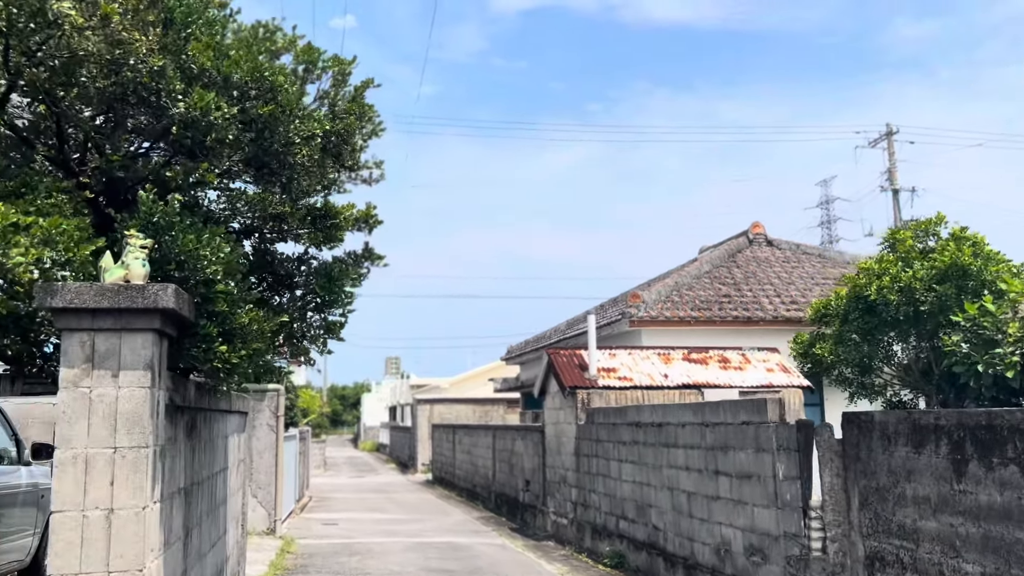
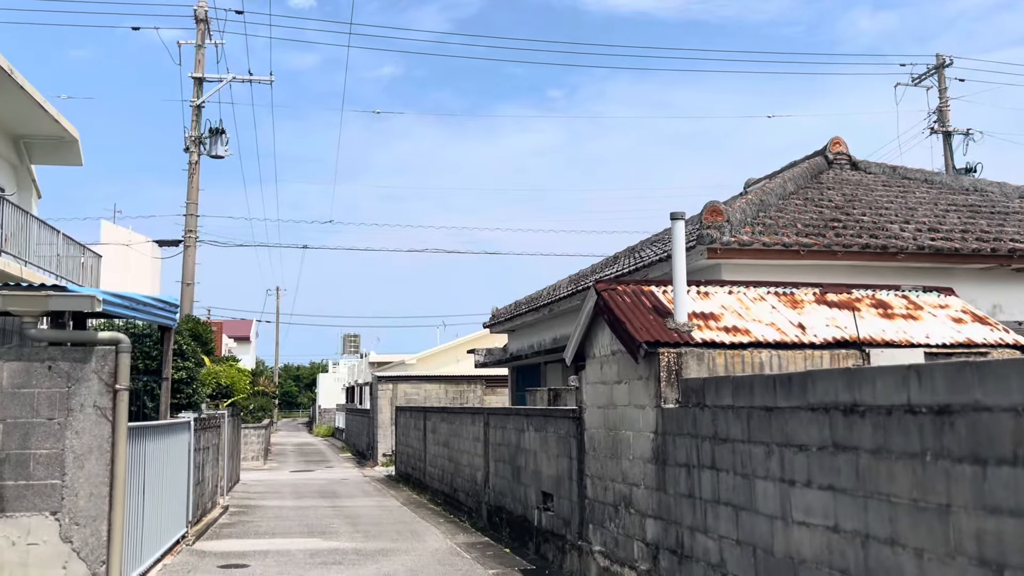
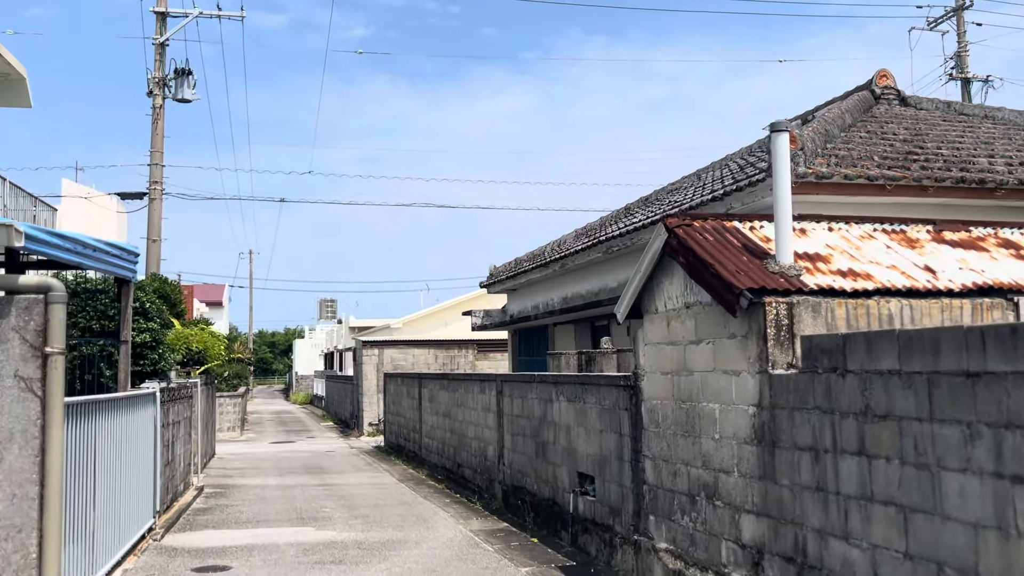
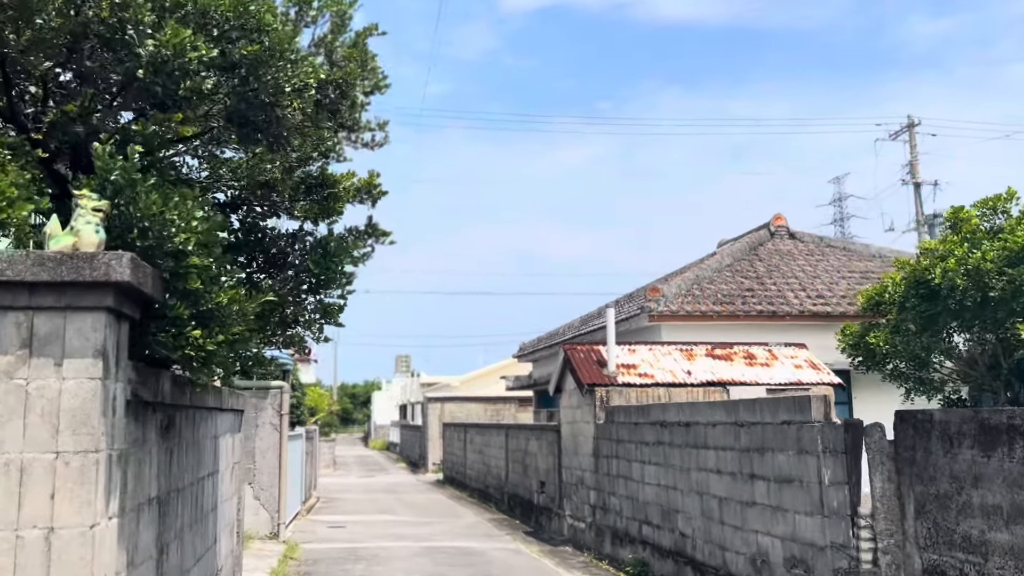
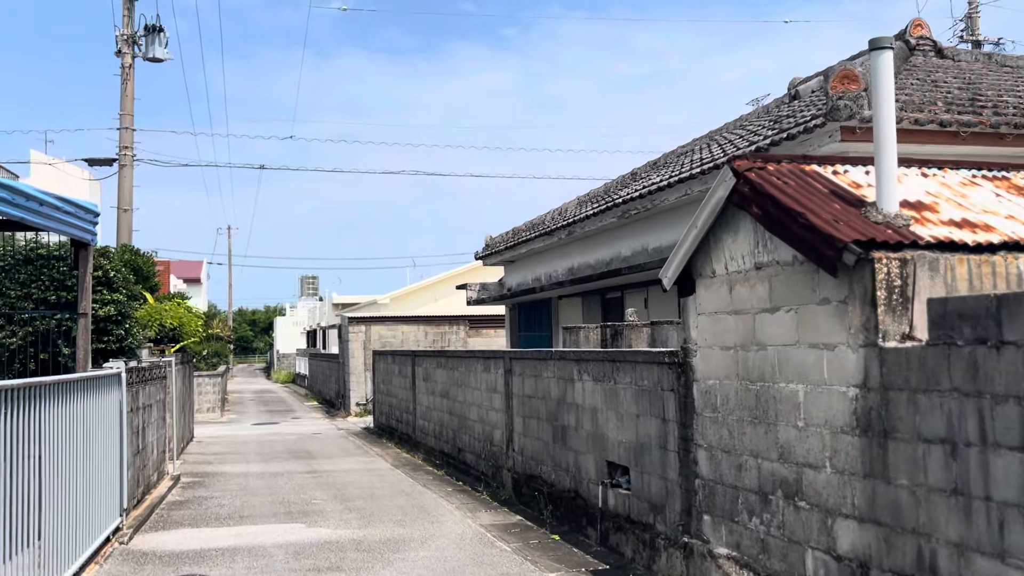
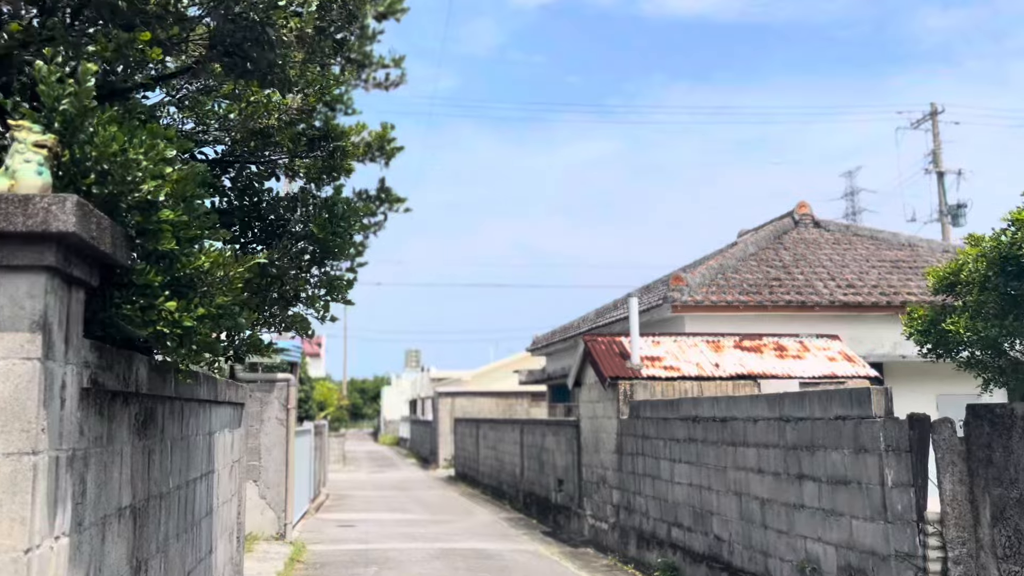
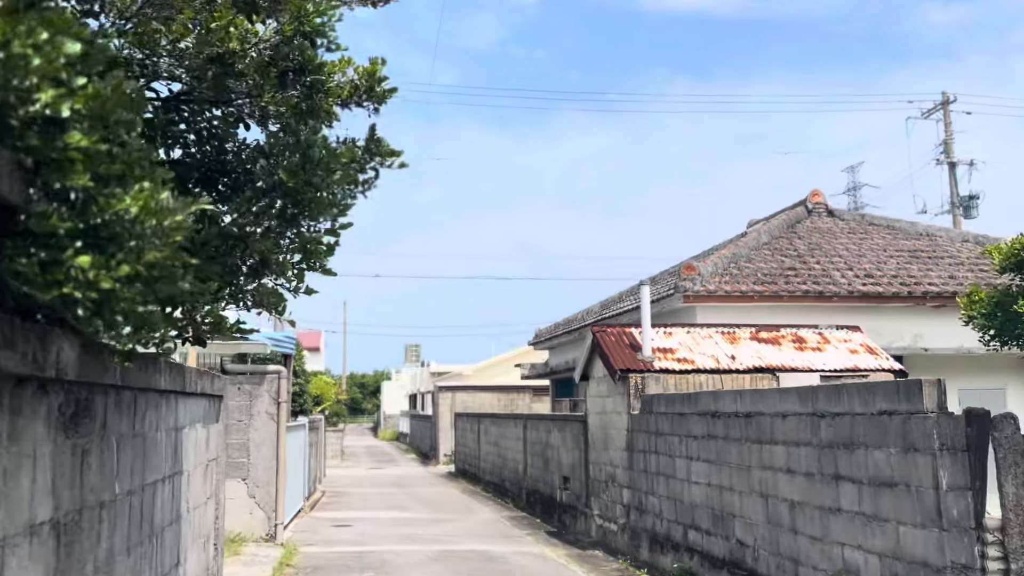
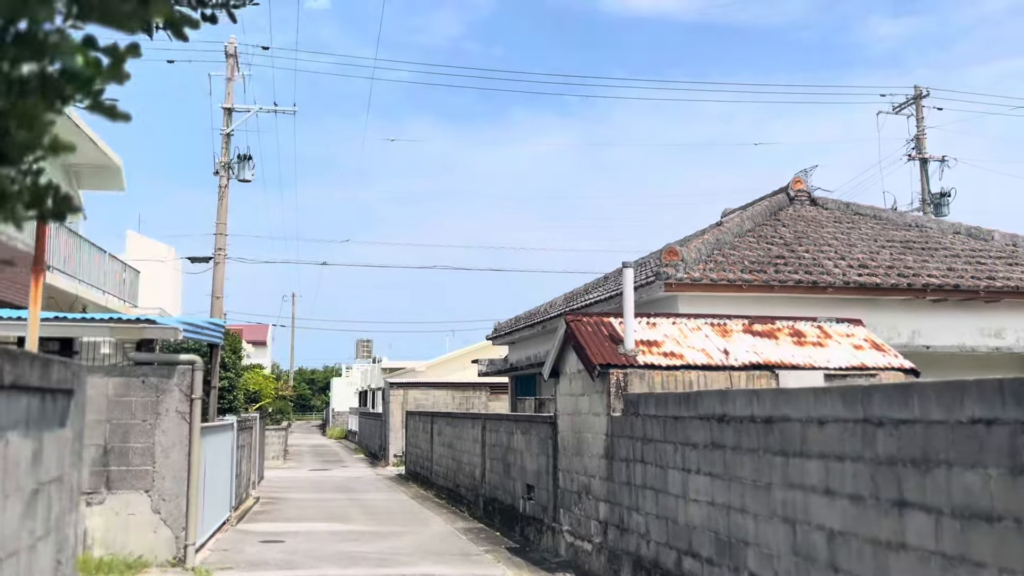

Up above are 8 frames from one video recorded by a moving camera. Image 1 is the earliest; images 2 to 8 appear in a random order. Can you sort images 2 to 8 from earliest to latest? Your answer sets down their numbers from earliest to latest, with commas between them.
4, 6, 7, 8, 2, 3, 5
